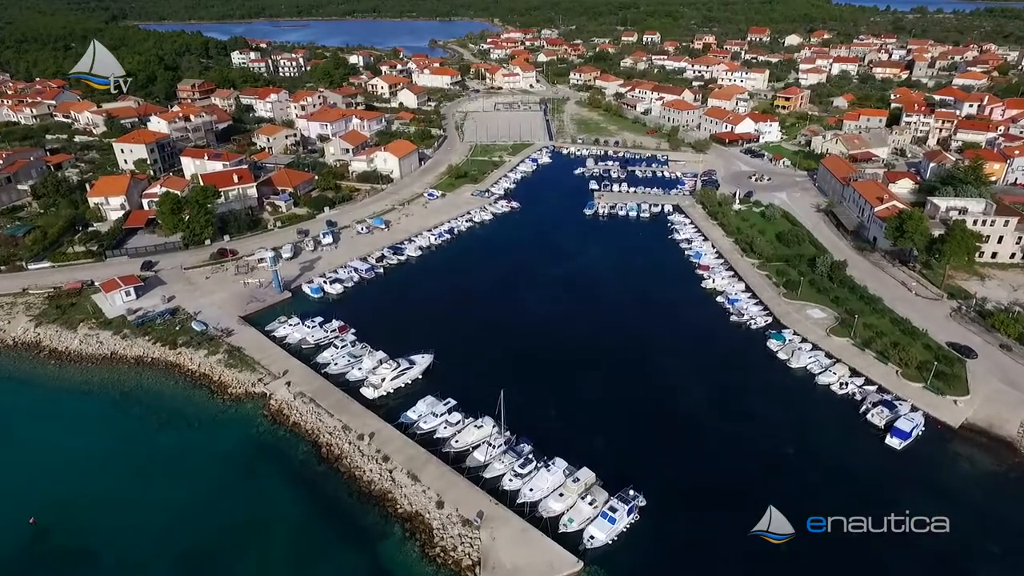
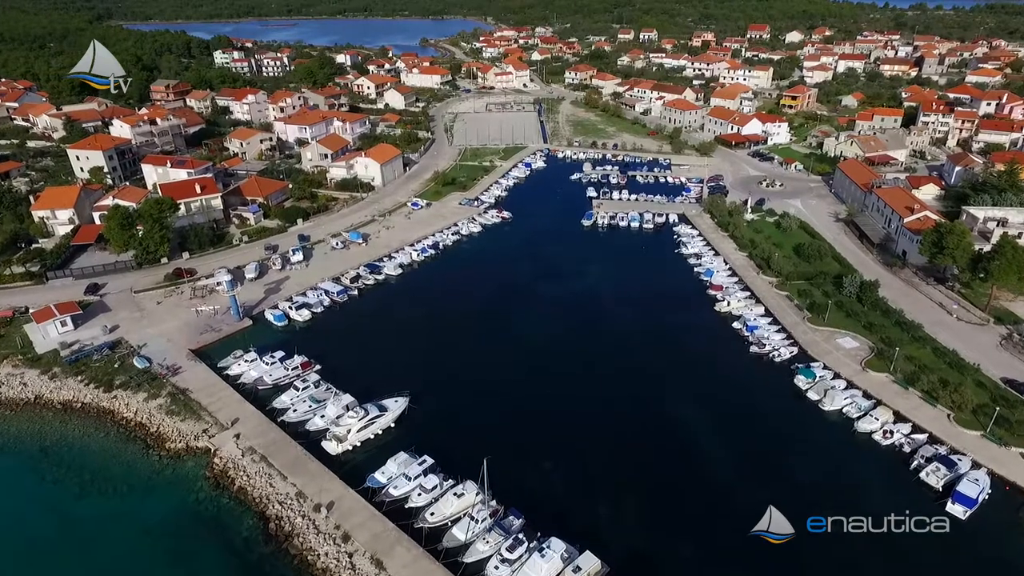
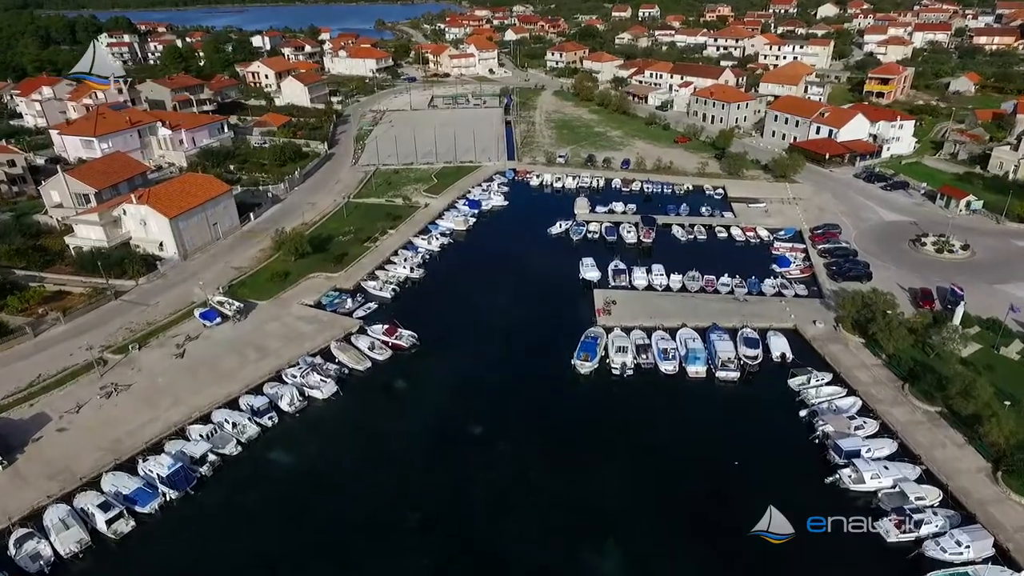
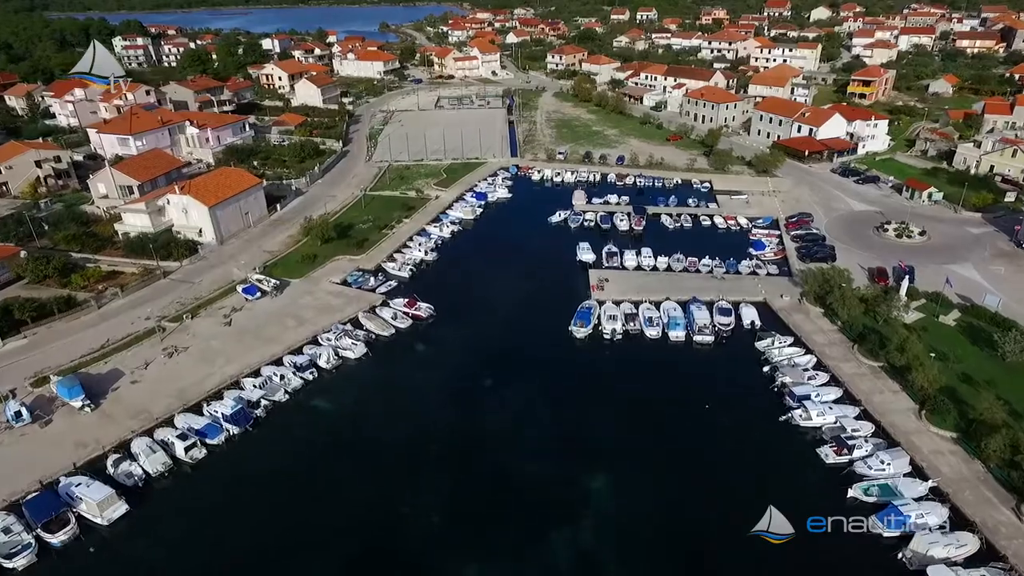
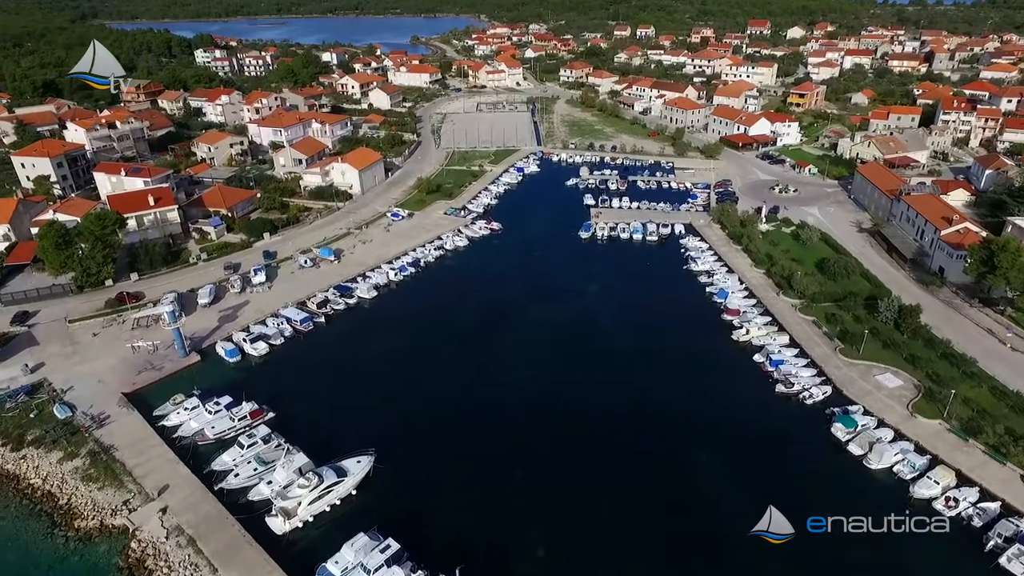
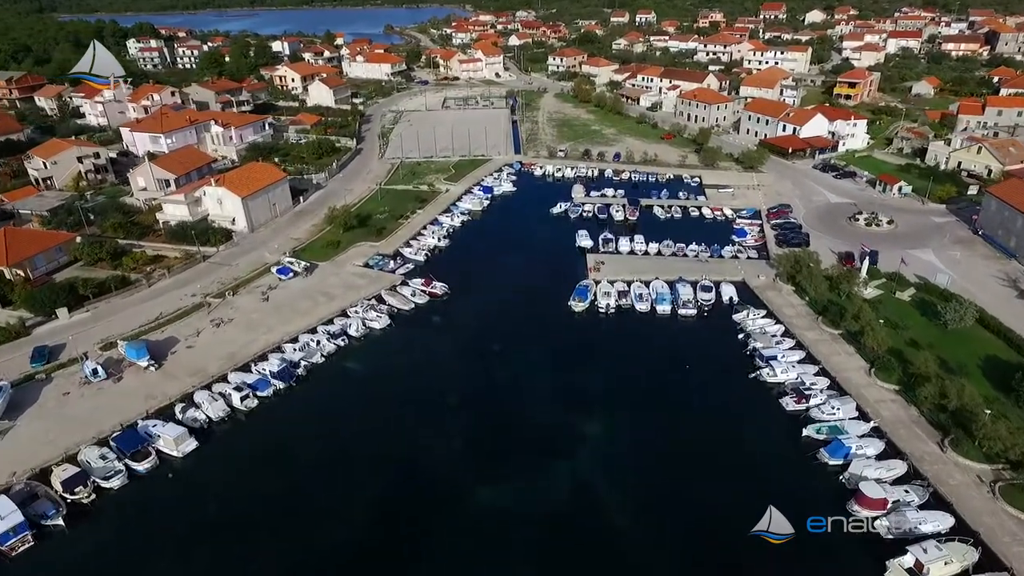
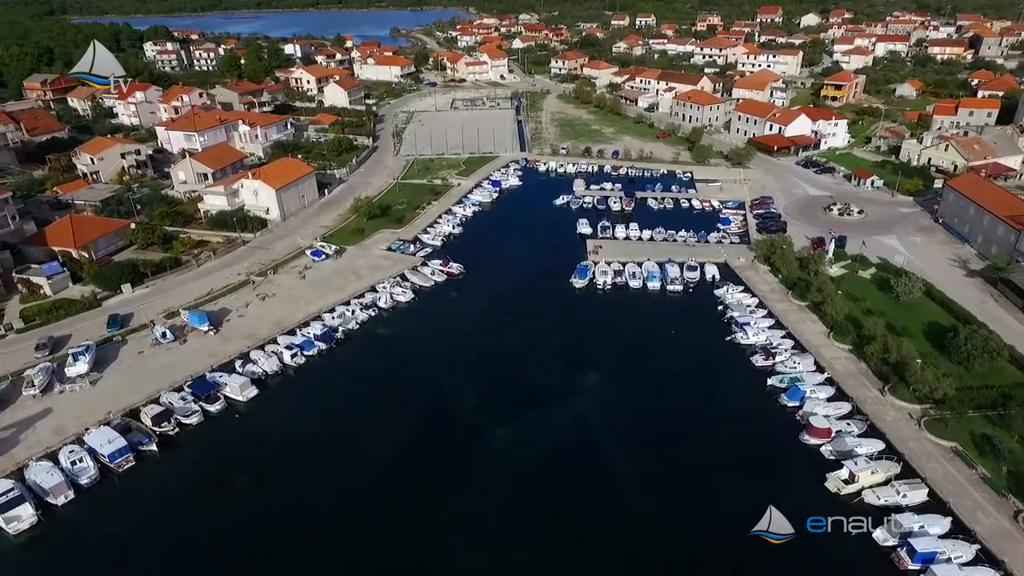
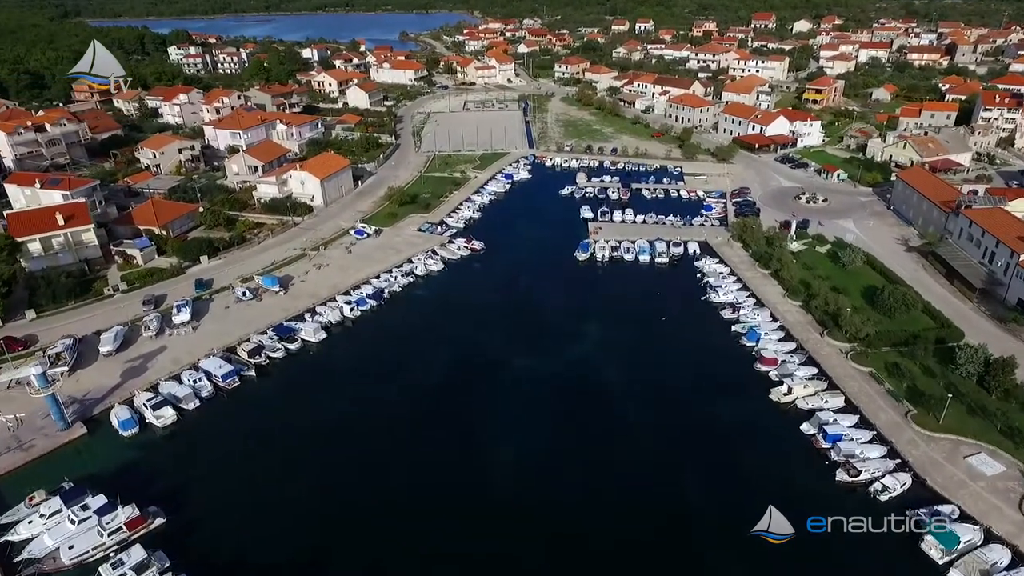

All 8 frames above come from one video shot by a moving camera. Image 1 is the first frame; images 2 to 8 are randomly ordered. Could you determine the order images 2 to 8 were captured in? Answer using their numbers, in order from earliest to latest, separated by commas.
2, 5, 8, 7, 6, 4, 3
